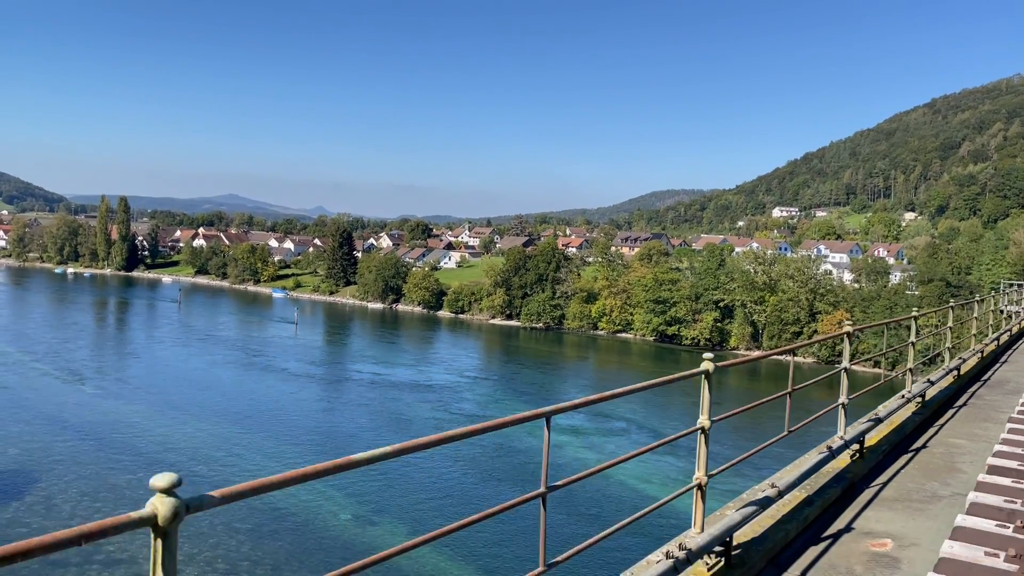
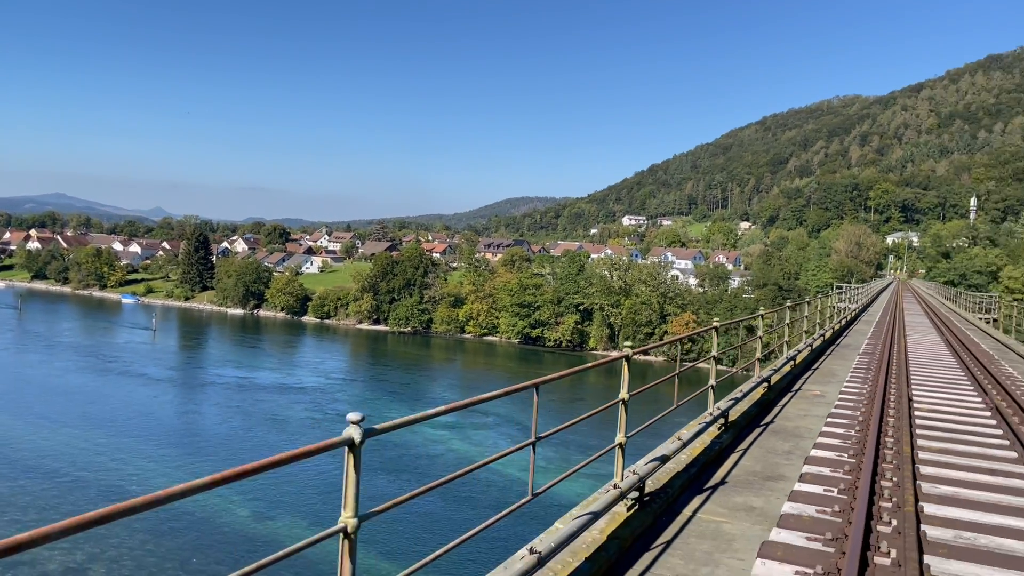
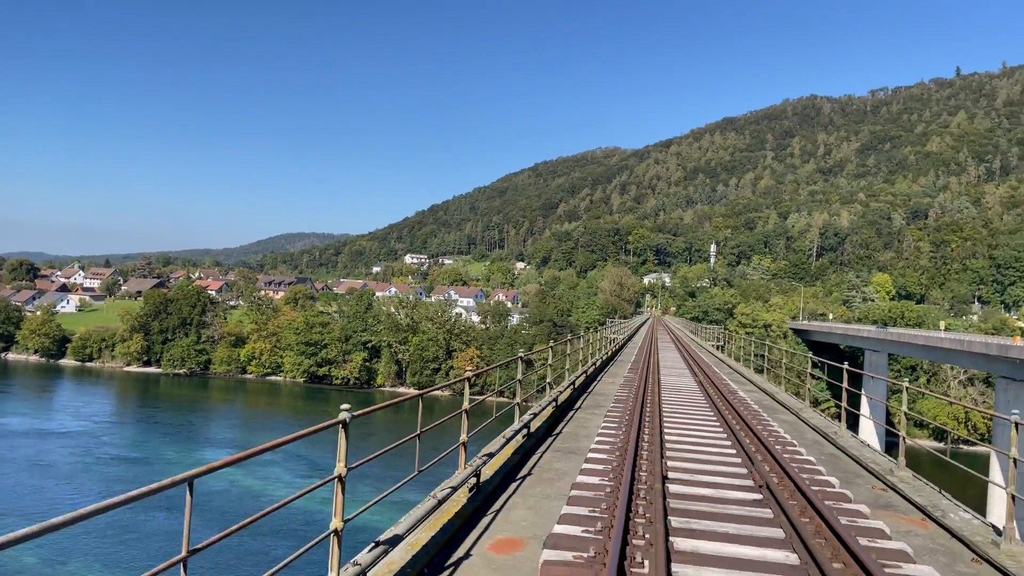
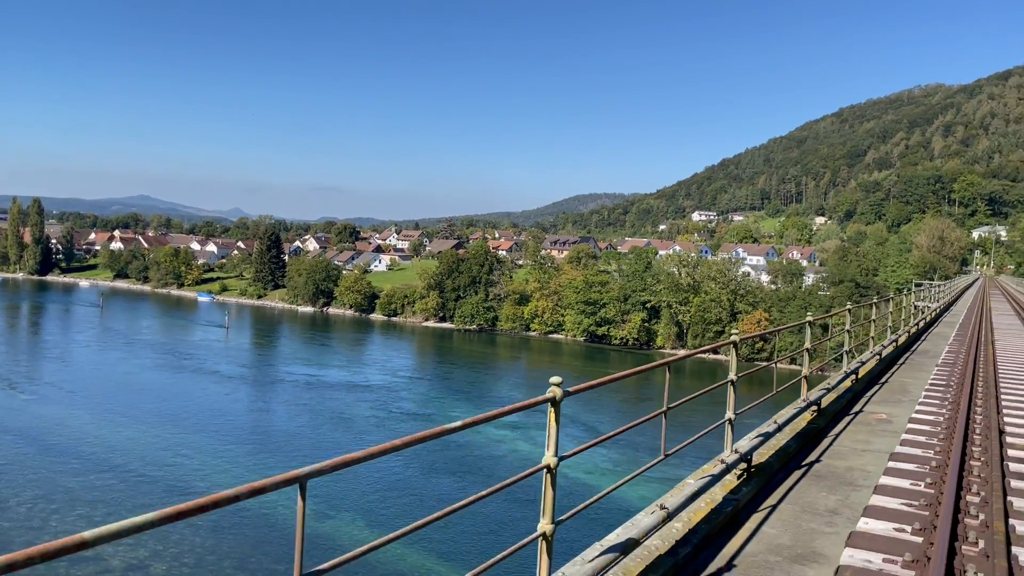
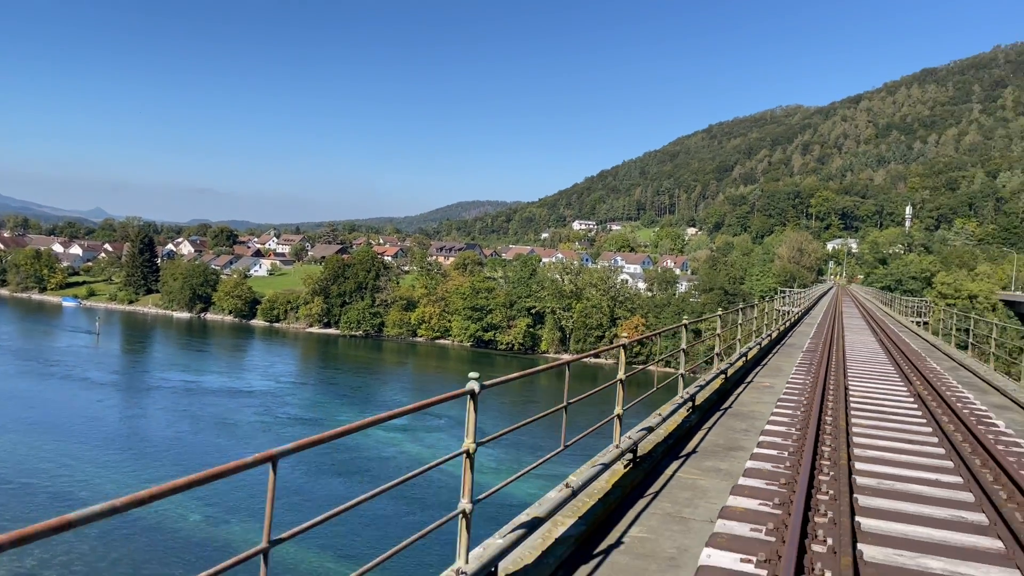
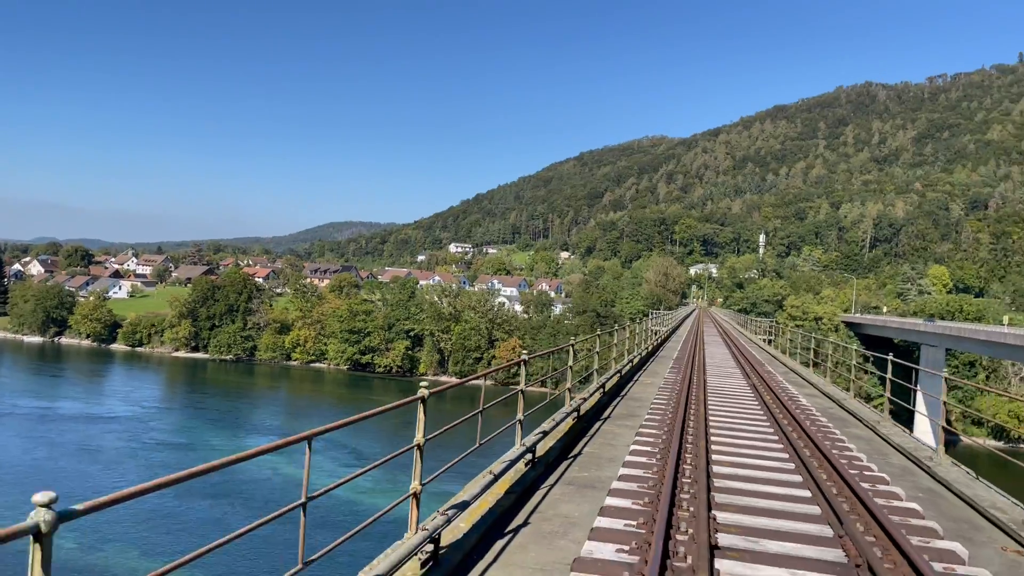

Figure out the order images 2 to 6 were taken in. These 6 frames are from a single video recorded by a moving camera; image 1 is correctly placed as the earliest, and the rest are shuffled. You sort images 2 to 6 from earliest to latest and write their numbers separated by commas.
4, 2, 5, 6, 3
